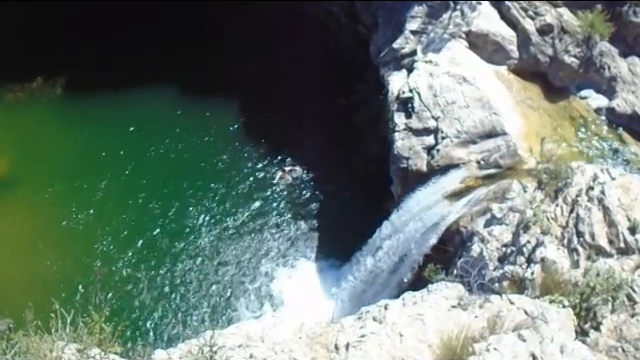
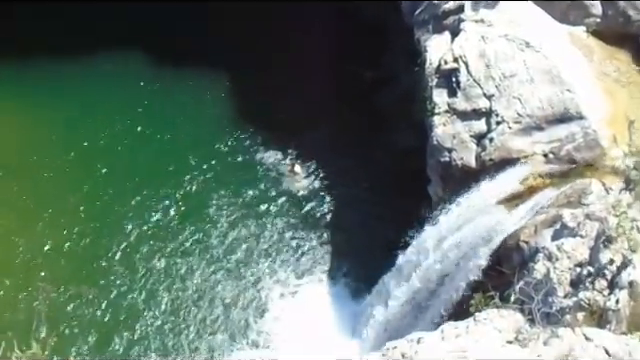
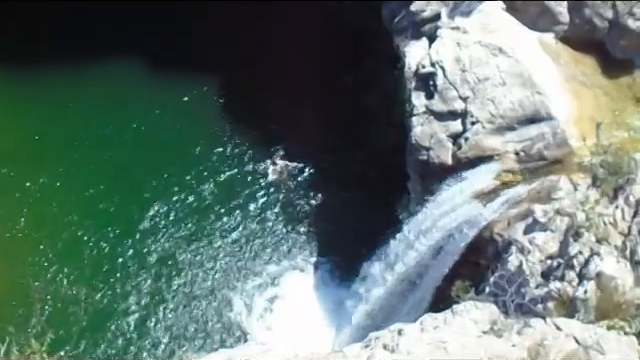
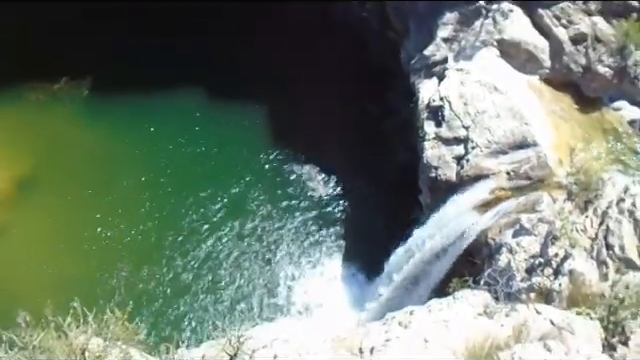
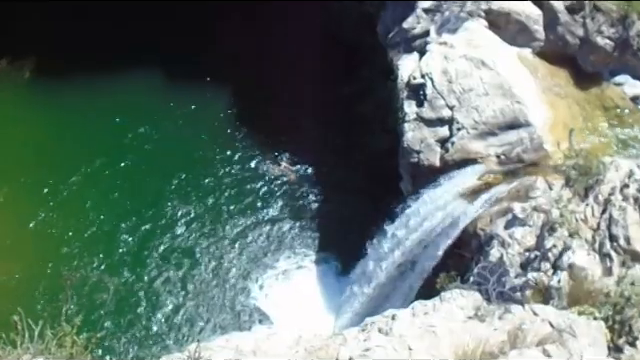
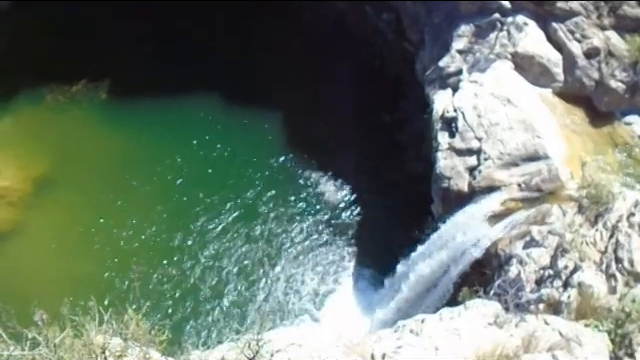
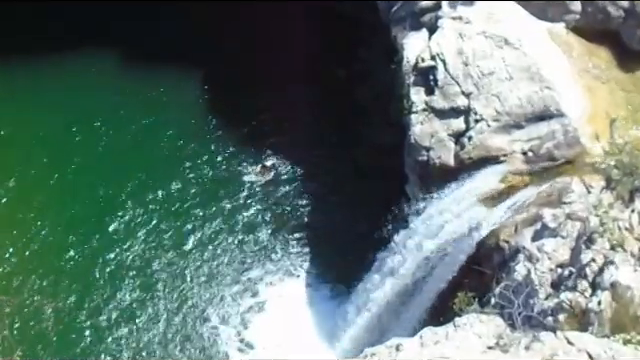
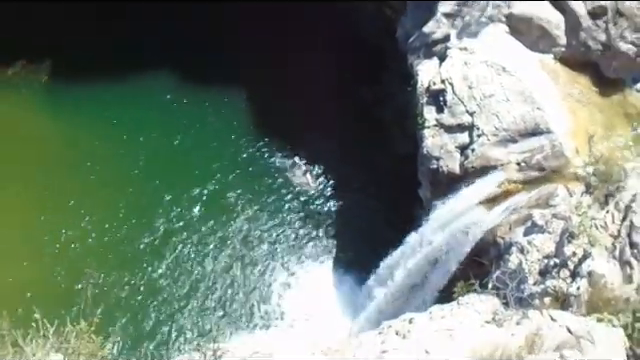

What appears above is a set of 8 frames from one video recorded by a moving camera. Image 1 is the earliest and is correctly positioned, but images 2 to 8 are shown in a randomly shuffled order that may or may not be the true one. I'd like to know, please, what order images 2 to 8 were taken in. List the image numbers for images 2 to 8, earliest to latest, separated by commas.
5, 3, 7, 2, 8, 4, 6
